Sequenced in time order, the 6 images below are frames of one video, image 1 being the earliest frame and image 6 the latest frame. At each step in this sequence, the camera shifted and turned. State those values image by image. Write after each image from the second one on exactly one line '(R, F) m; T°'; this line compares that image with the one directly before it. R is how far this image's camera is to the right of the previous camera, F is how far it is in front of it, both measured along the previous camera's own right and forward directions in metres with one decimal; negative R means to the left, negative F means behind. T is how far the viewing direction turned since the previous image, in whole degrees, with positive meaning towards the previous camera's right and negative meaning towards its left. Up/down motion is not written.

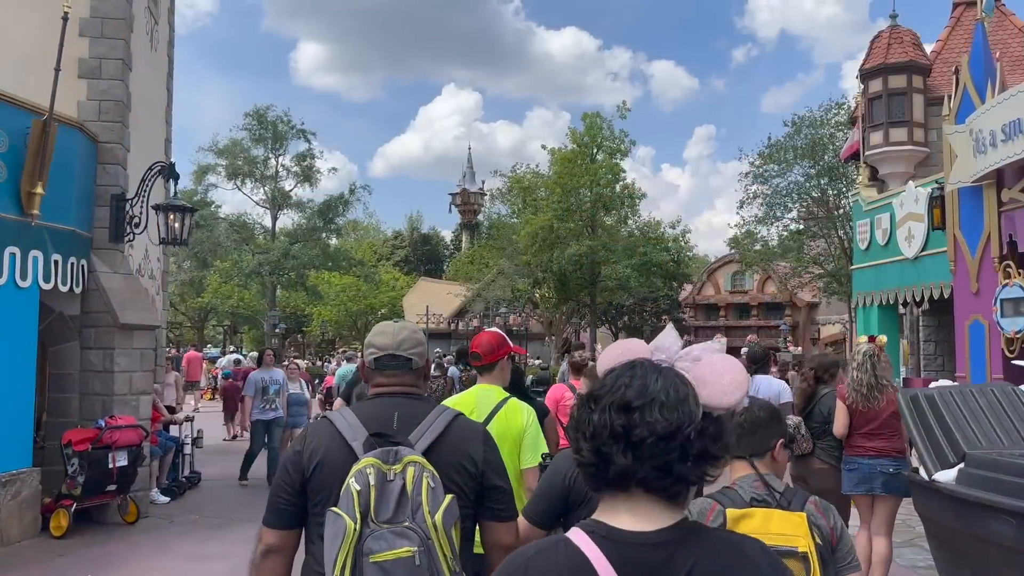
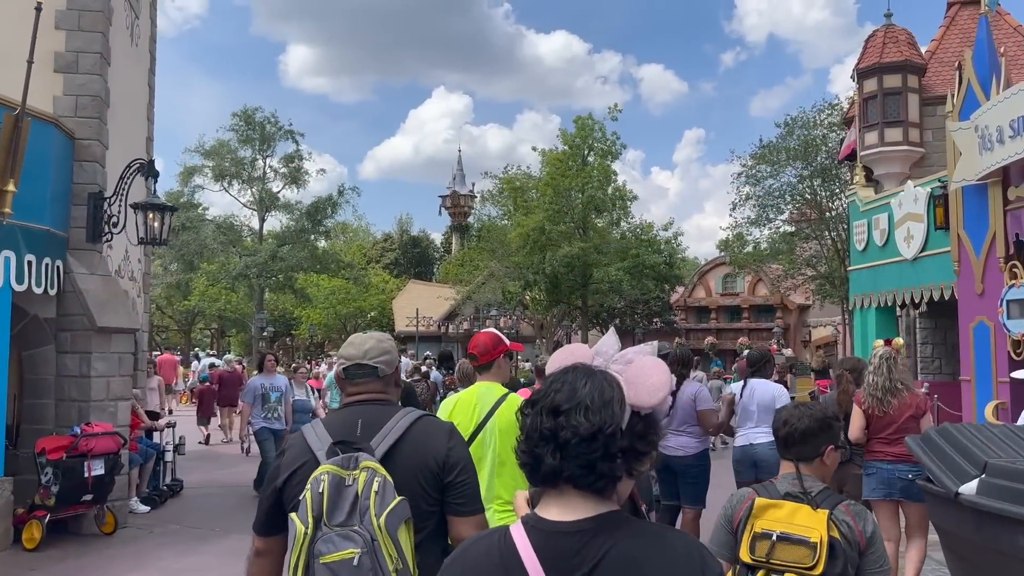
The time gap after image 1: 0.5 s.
(0.0, +0.3) m; +1°
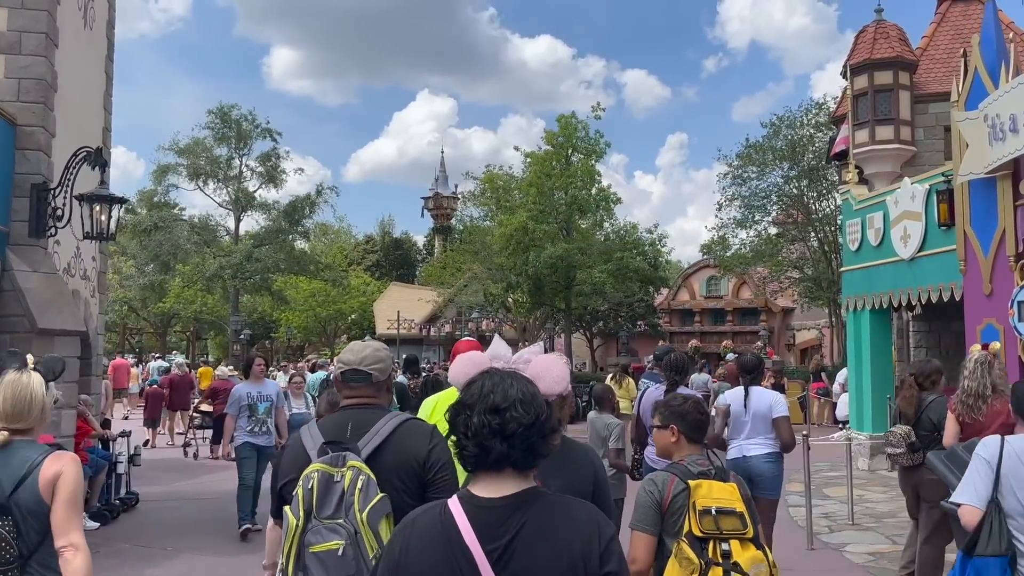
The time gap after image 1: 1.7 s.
(+0.1, +0.6) m; +1°
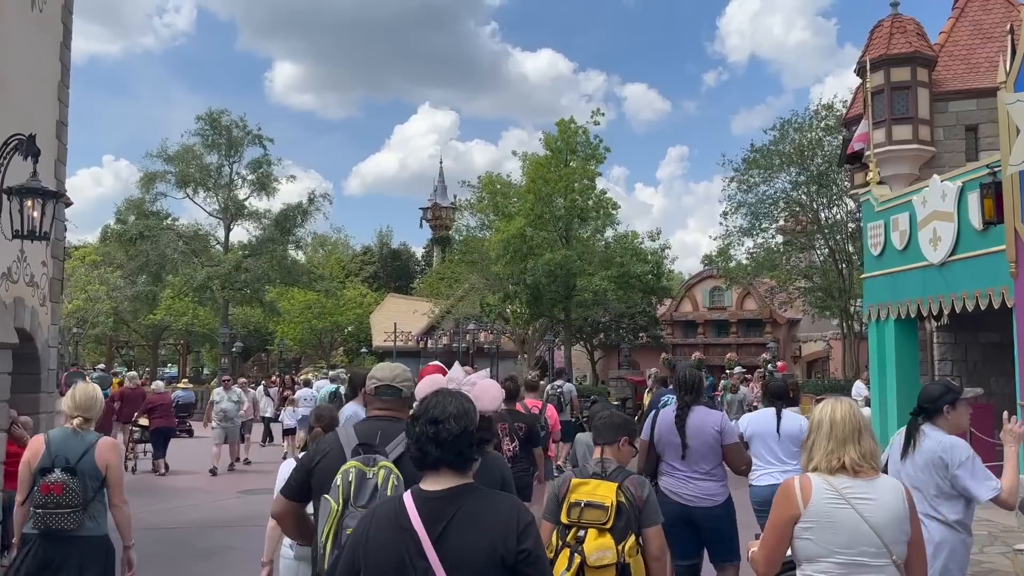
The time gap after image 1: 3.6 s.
(+0.1, +0.9) m; 0°
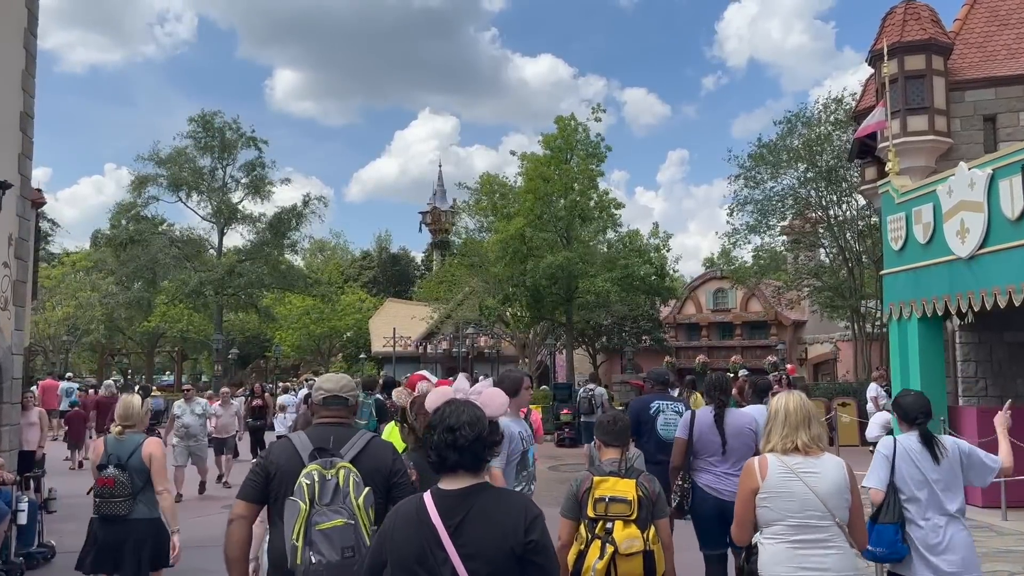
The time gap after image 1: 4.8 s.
(0.0, +0.6) m; 0°
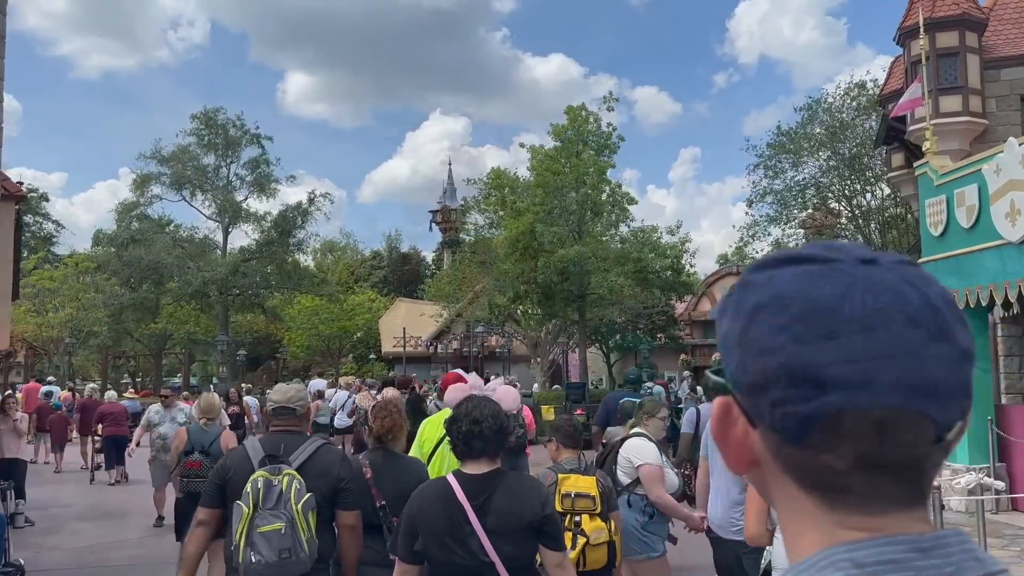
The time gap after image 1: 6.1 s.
(+0.1, +0.7) m; -1°
